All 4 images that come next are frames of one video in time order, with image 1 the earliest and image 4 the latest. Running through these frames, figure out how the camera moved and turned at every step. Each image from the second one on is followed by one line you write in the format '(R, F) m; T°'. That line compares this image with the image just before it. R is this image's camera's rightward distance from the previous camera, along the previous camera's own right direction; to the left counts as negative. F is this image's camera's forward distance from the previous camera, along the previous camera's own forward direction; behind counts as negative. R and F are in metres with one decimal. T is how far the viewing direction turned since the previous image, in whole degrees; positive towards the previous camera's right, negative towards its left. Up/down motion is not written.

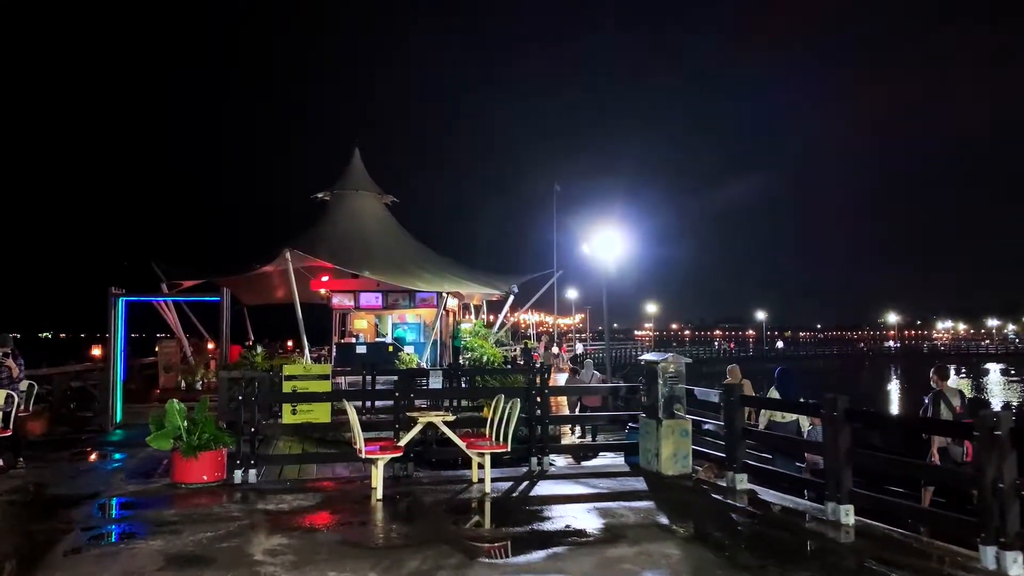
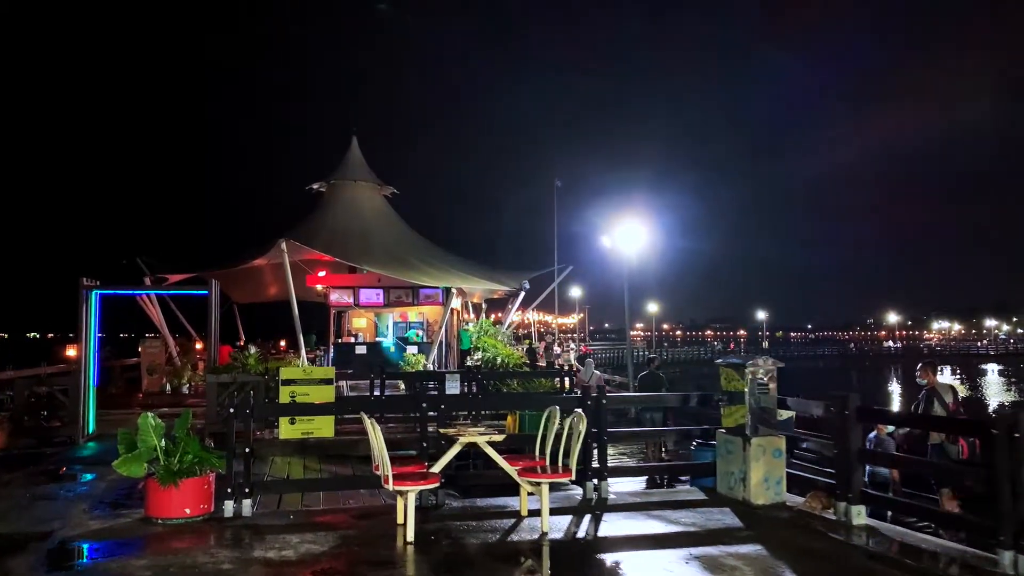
(-0.5, +1.6) m; +1°
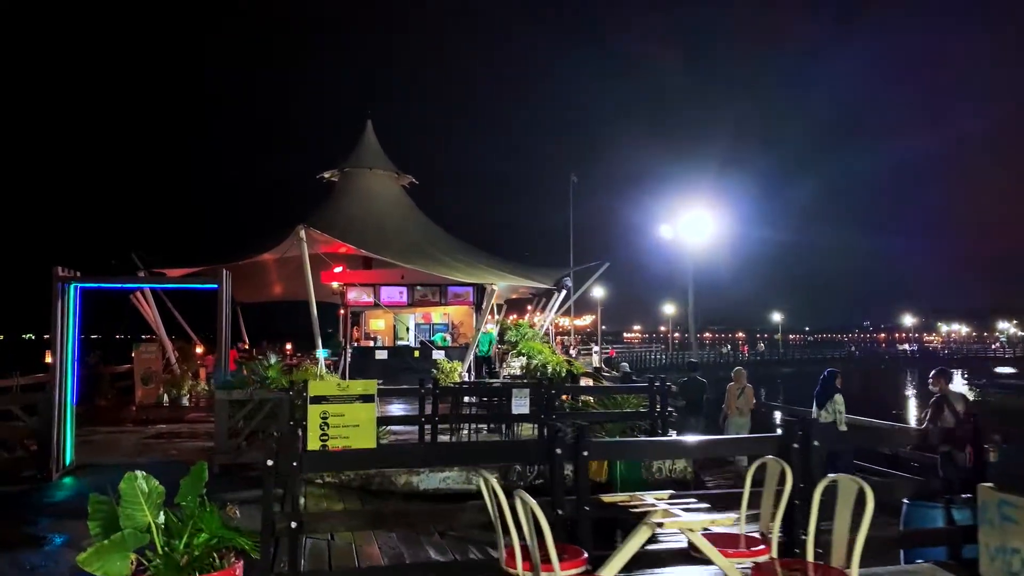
(-1.0, +2.4) m; 0°
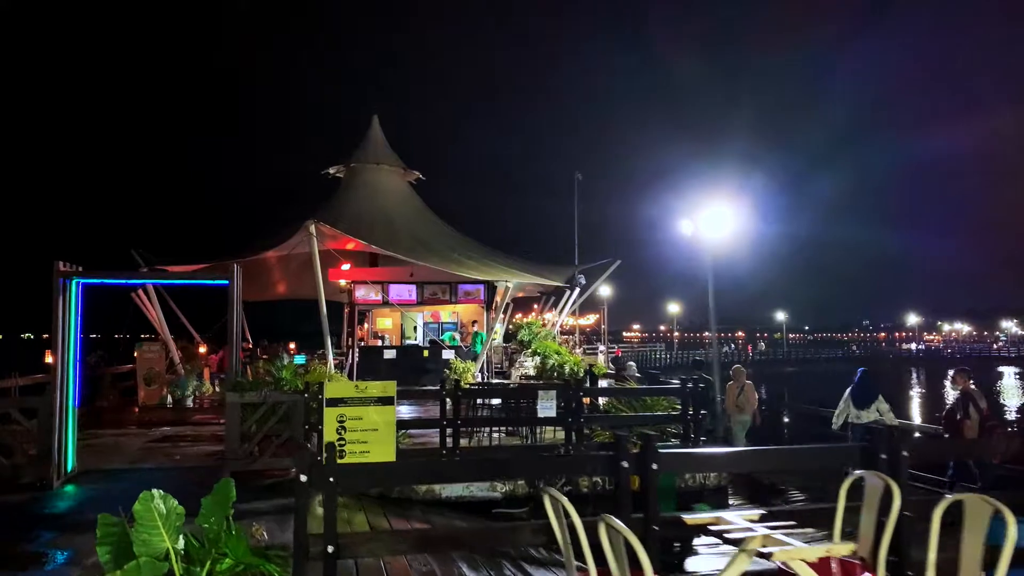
(-0.3, +0.5) m; 0°
